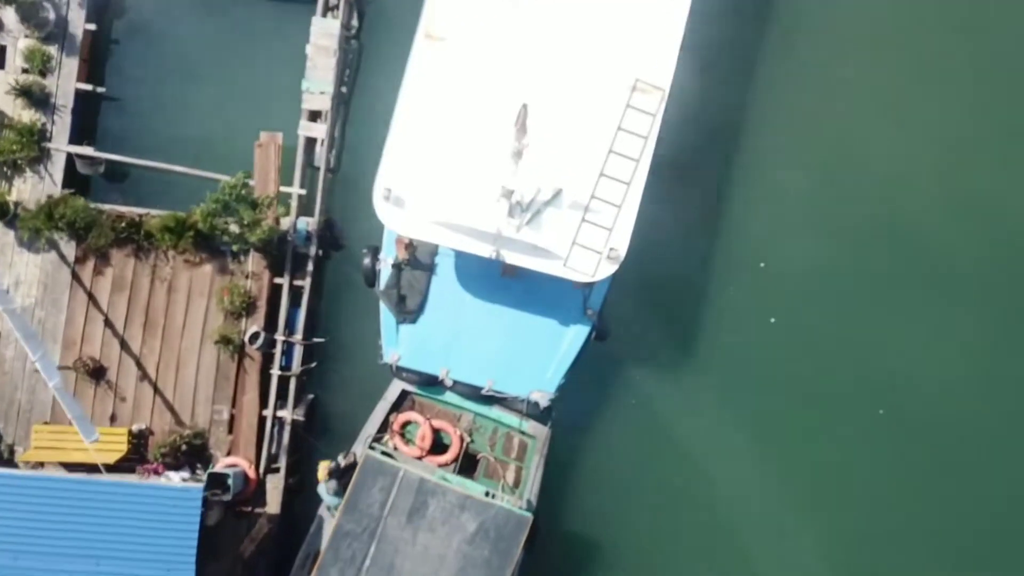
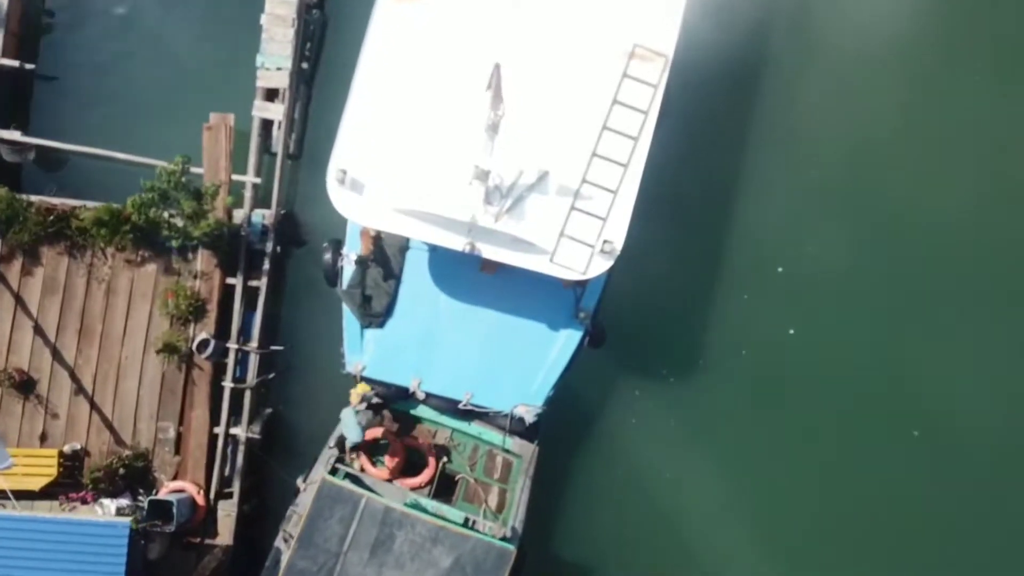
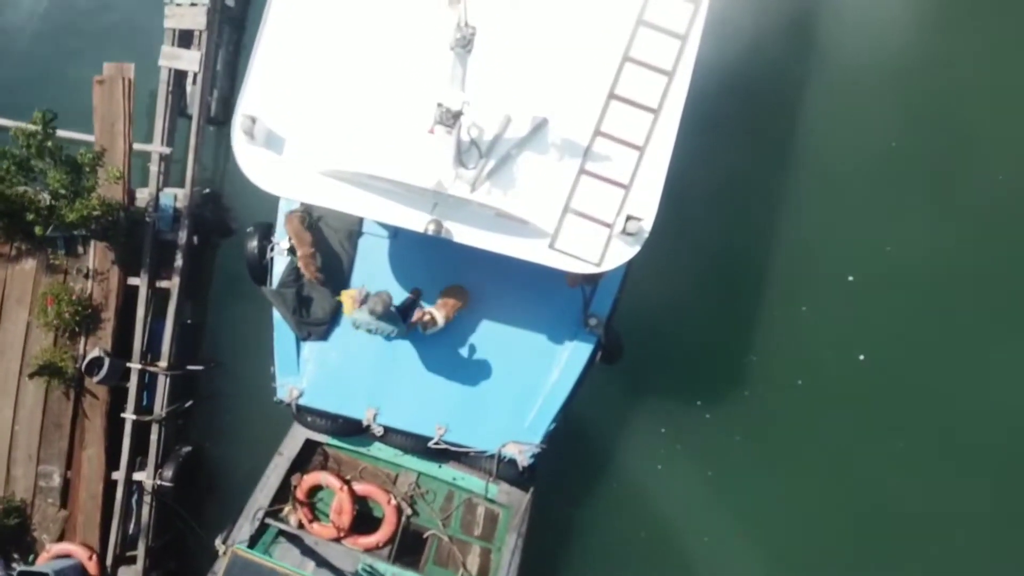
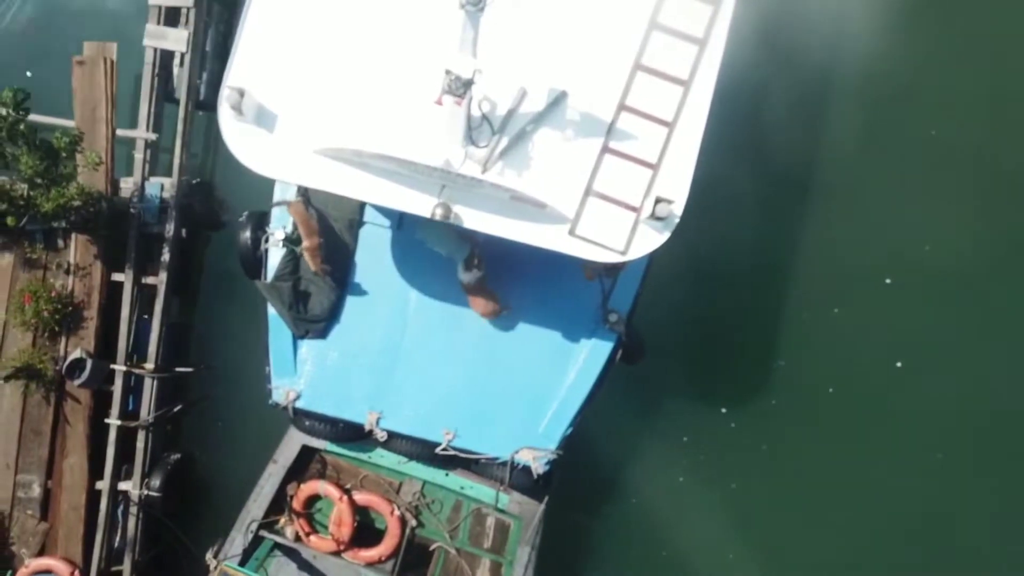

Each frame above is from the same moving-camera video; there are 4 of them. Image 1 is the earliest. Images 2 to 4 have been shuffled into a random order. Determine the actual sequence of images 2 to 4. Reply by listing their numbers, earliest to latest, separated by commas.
2, 3, 4
